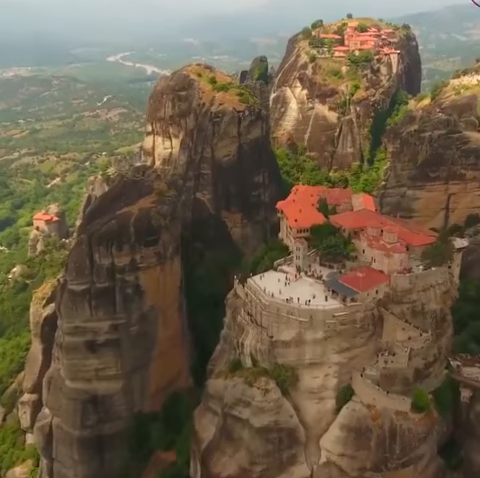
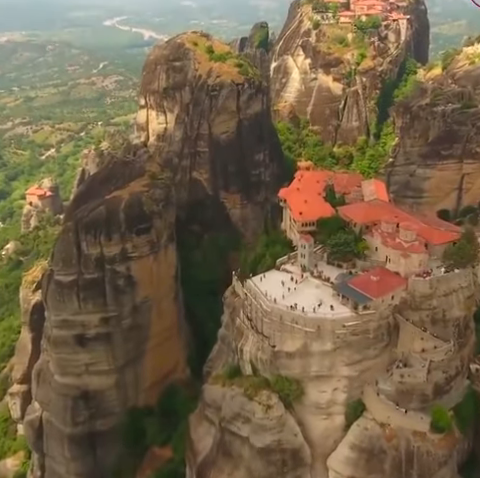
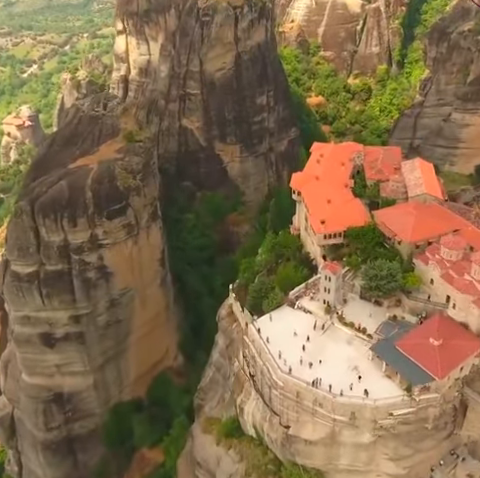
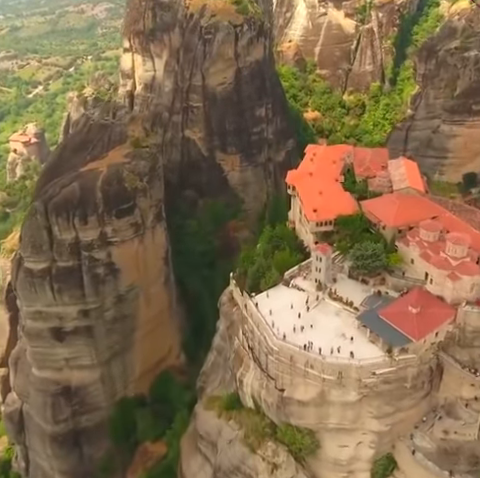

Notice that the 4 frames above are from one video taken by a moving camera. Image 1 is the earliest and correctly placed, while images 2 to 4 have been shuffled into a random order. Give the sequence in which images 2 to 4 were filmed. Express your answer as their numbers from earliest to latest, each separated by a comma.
2, 4, 3
